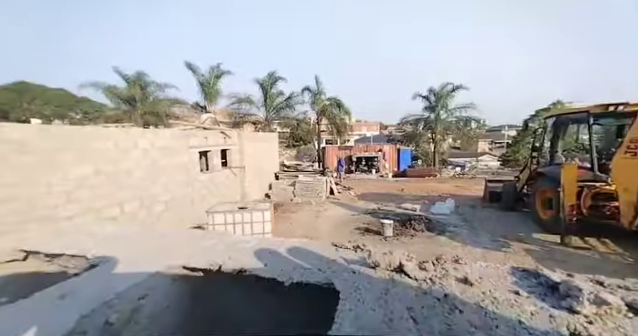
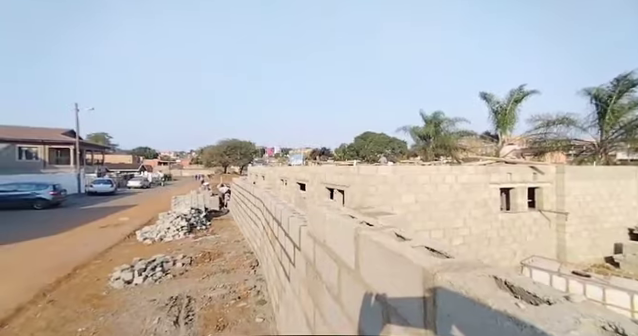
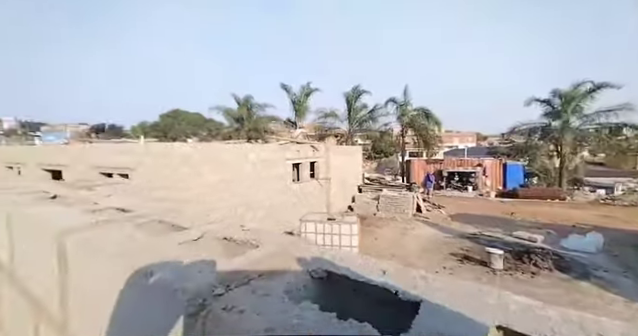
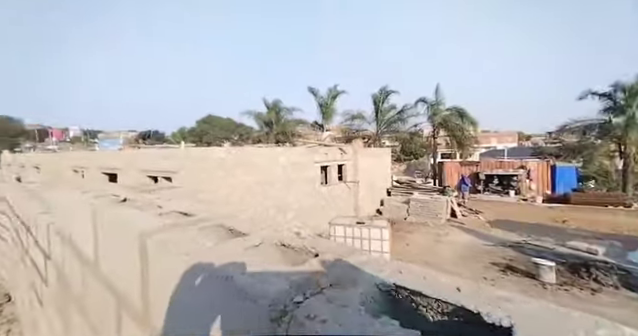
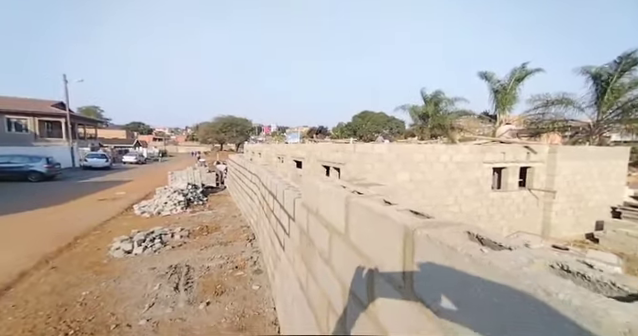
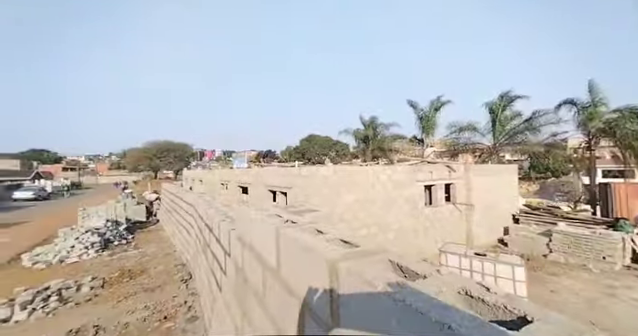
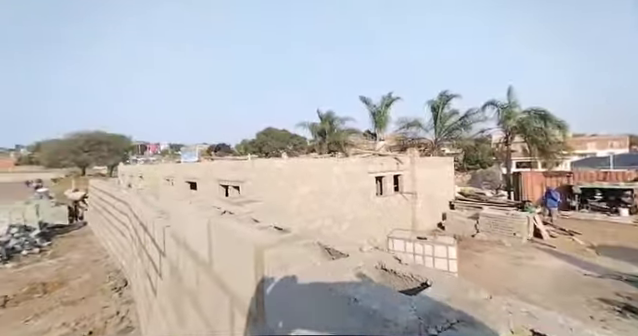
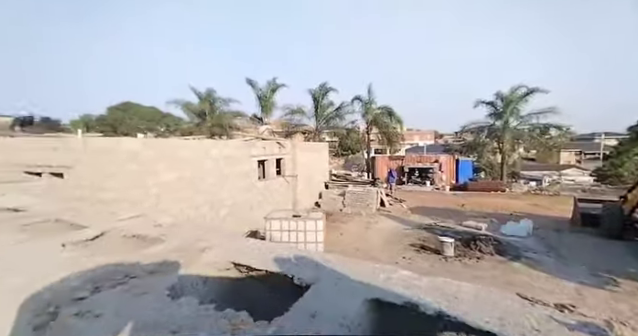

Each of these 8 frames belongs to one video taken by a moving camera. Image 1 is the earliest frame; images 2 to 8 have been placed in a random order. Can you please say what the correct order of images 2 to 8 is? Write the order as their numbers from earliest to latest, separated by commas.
8, 3, 4, 7, 6, 2, 5
